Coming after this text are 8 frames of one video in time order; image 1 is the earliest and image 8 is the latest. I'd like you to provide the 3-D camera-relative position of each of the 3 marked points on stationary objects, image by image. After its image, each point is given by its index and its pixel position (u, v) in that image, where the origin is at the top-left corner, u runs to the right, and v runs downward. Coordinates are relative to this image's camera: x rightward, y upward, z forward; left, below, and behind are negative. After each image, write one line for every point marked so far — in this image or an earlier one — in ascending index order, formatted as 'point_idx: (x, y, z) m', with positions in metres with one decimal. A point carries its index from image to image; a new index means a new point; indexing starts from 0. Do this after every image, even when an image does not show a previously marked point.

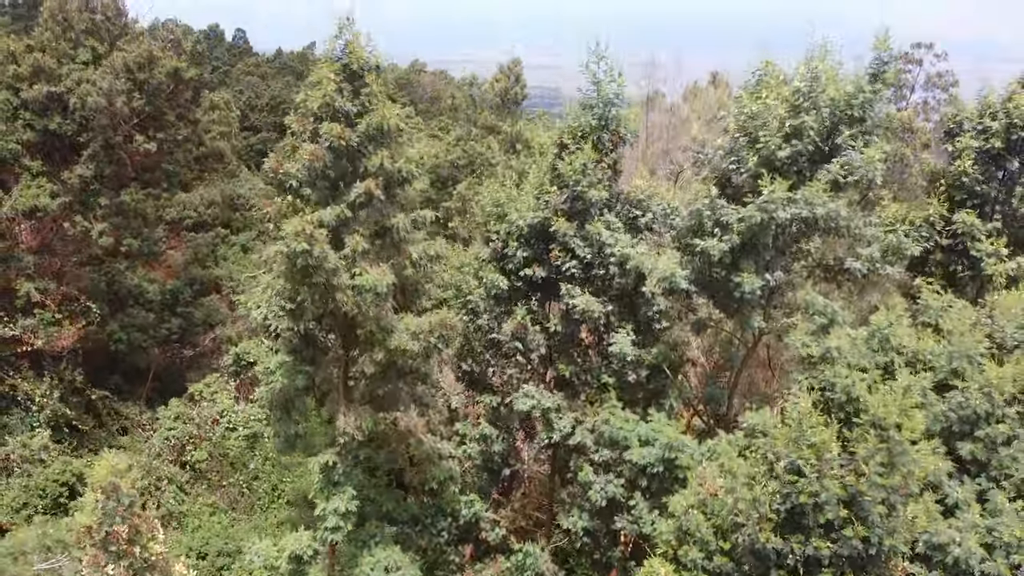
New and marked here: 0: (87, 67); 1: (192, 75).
0: (-7.2, +3.7, +13.9) m
1: (-5.8, +3.6, +15.1) m
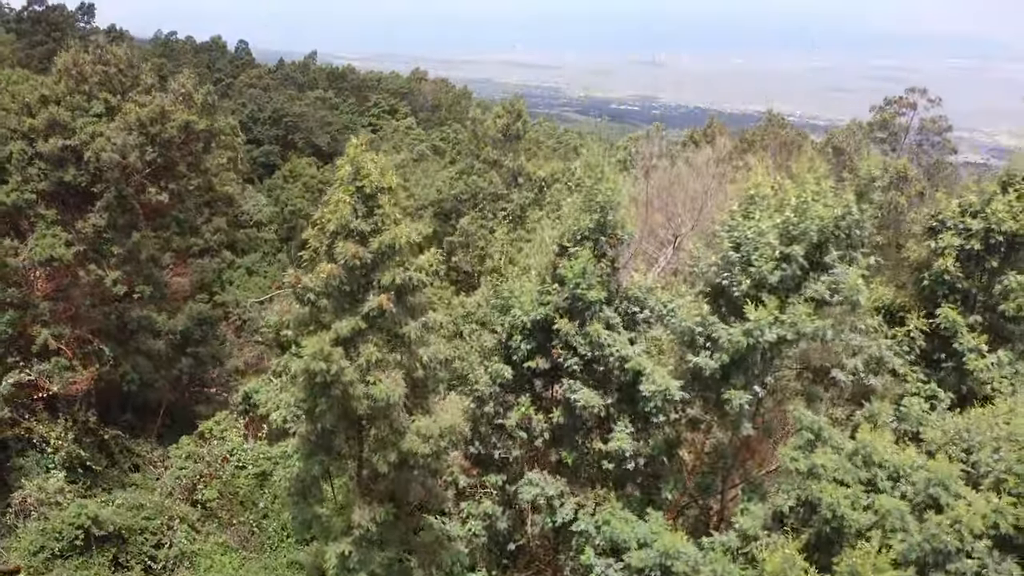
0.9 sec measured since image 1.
0: (-7.2, +2.9, +14.2) m
1: (-5.8, +2.8, +15.5) m
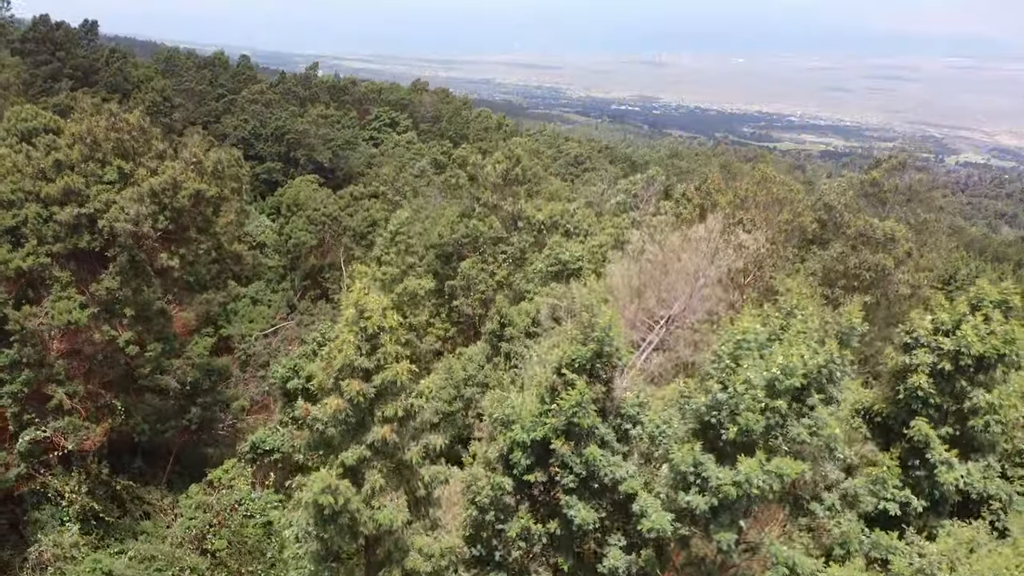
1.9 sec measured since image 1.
0: (-7.2, +1.8, +14.7) m
1: (-5.8, +1.7, +15.9) m
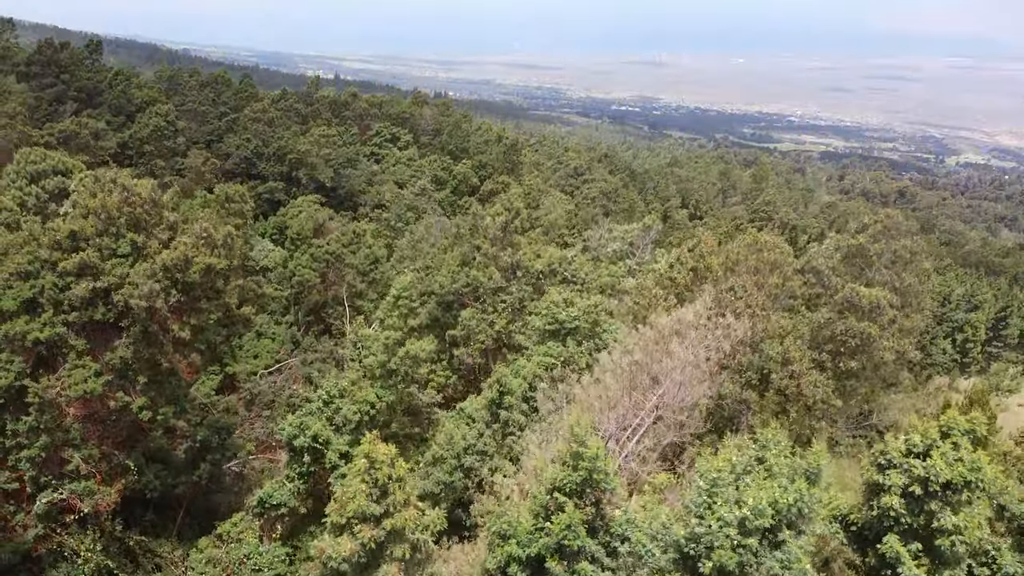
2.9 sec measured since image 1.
0: (-7.2, +0.5, +15.2) m
1: (-5.8, +0.5, +16.5) m
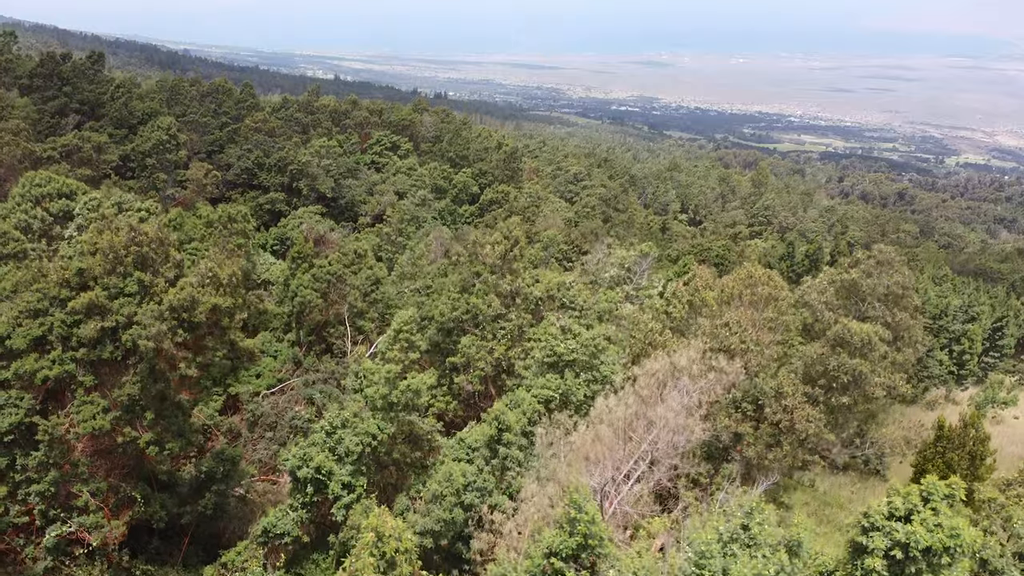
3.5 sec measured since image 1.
0: (-7.2, -0.2, +15.6) m
1: (-5.8, -0.3, +16.8) m
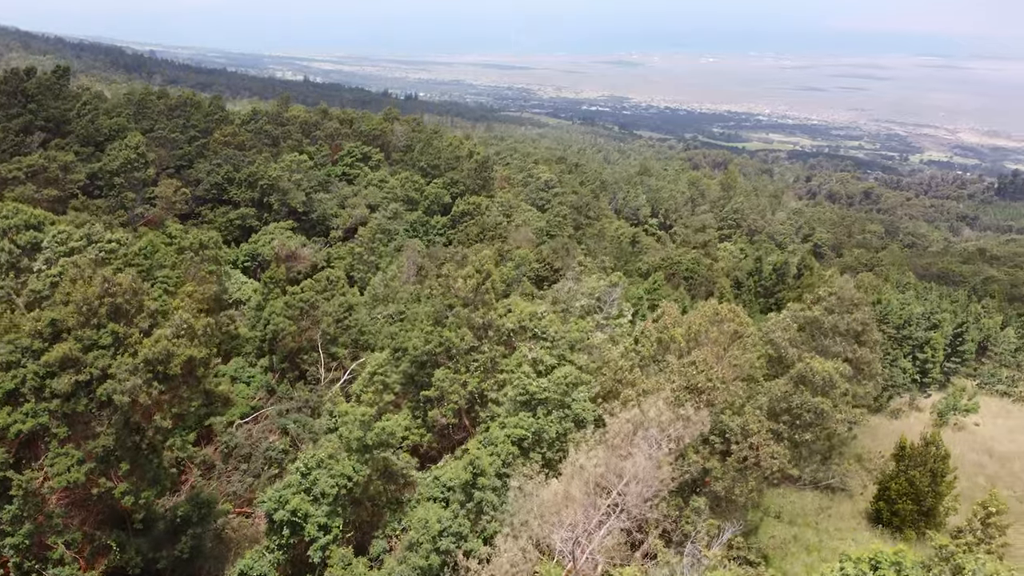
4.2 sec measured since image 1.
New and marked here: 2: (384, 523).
0: (-7.7, -1.2, +15.6) m
1: (-6.4, -1.2, +16.9) m
2: (-3.0, -5.5, +19.1) m
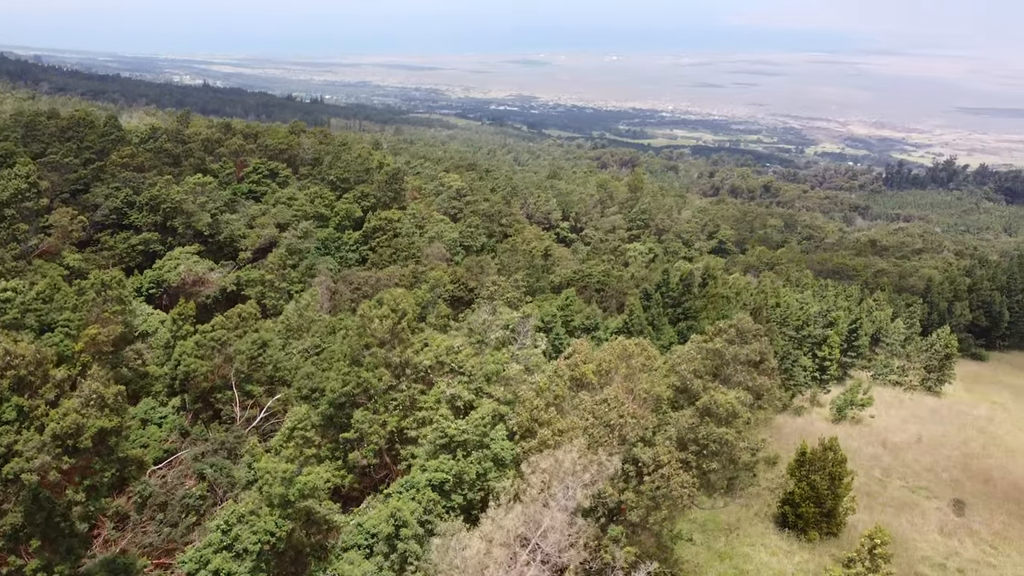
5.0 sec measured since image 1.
0: (-9.3, -2.5, +15.2) m
1: (-8.1, -2.5, +16.6) m
2: (-4.7, -6.6, +19.1) m
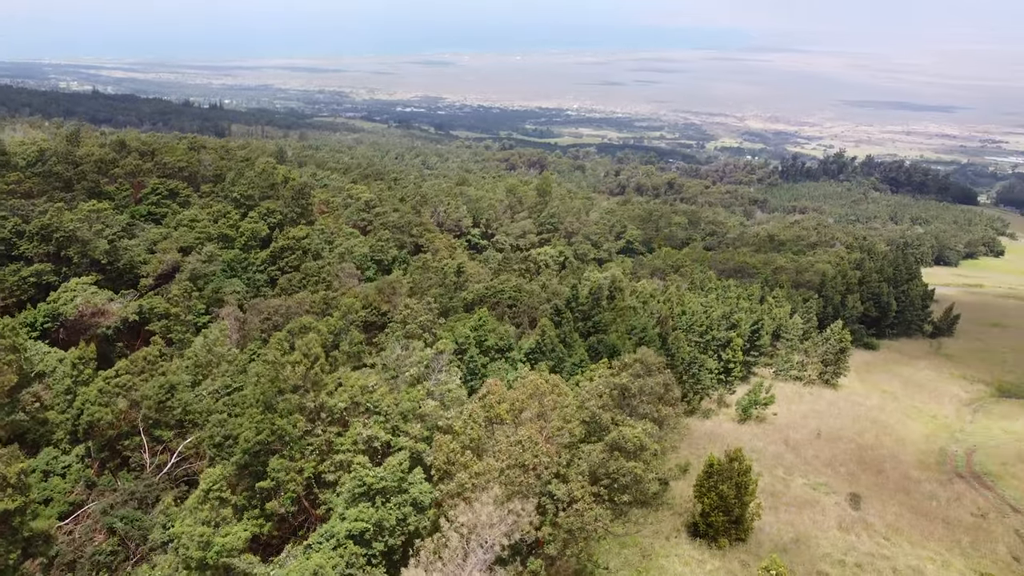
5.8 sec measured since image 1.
0: (-10.8, -4.0, +14.5) m
1: (-9.8, -3.9, +16.1) m
2: (-6.5, -7.9, +18.9) m
